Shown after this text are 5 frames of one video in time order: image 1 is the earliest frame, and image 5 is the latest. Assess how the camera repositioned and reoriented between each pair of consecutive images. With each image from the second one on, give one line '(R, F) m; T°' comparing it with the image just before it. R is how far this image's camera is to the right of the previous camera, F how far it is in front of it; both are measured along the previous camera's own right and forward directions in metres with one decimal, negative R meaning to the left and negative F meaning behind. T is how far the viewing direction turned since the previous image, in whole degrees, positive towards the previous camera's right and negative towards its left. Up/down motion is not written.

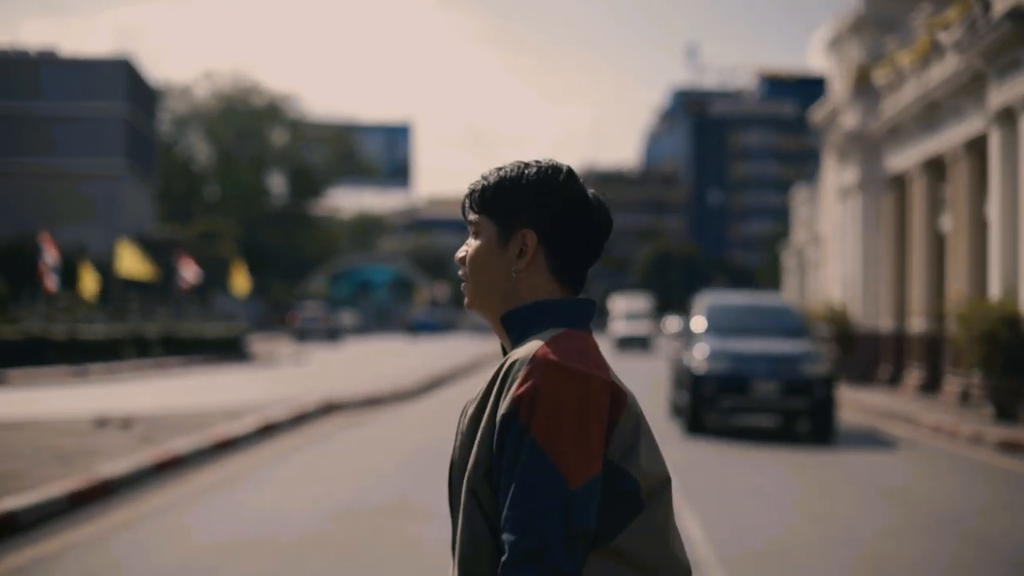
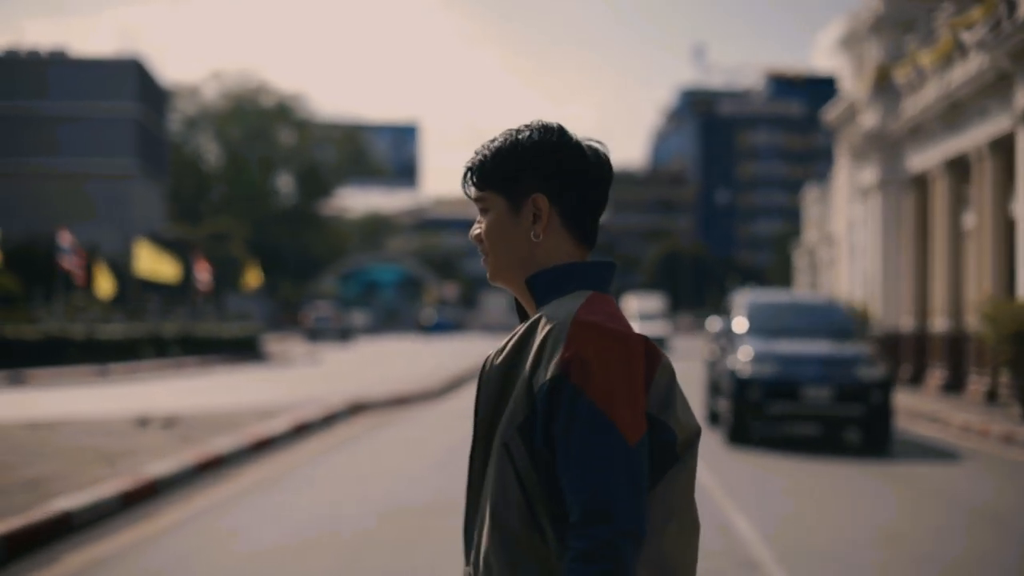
(-0.2, 0.0) m; 0°
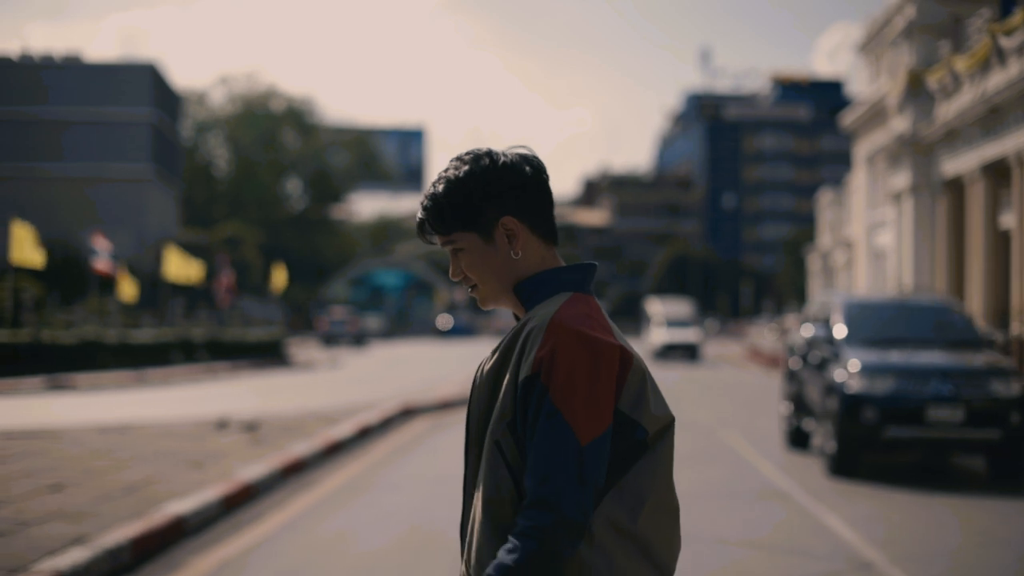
(-0.5, -0.1) m; 0°
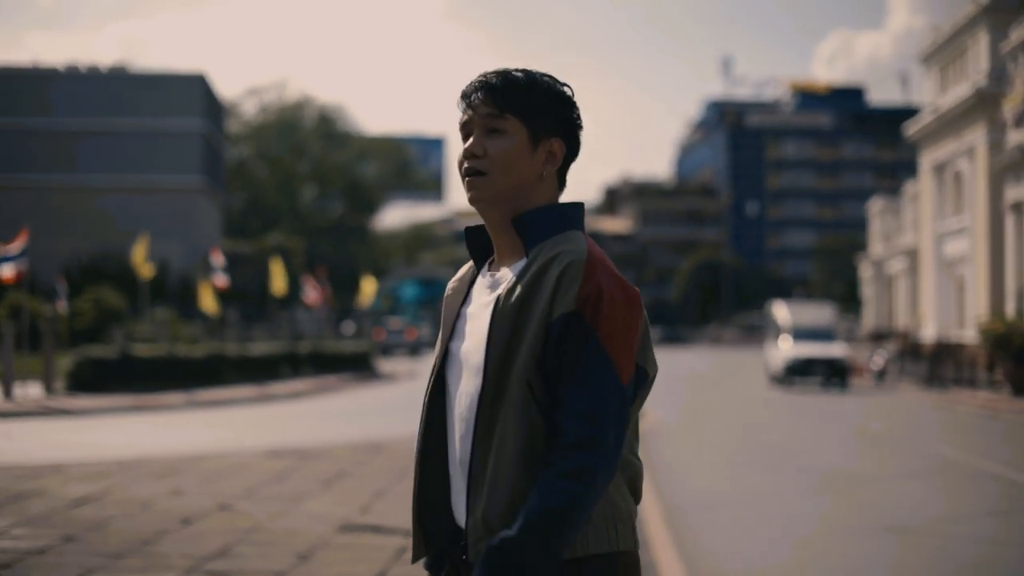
(-2.0, 0.0) m; +1°
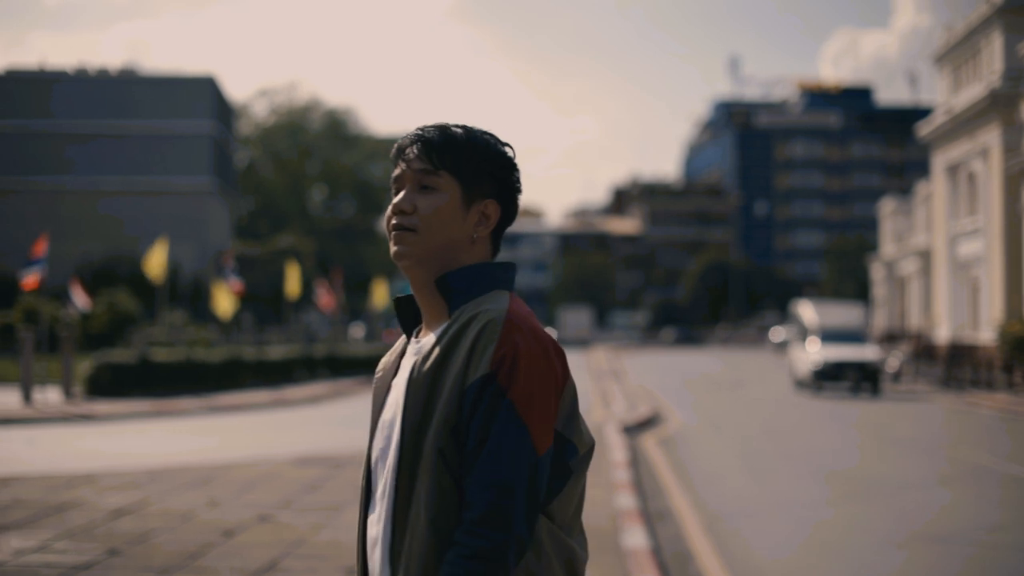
(-0.2, 0.0) m; 0°
